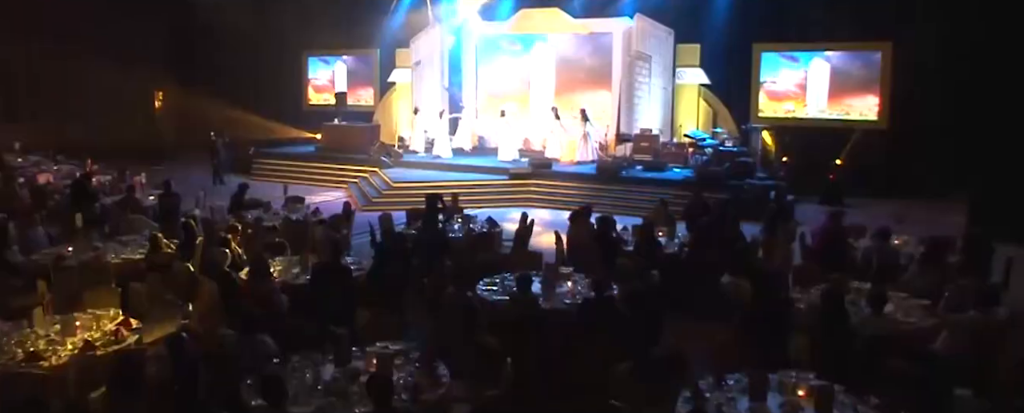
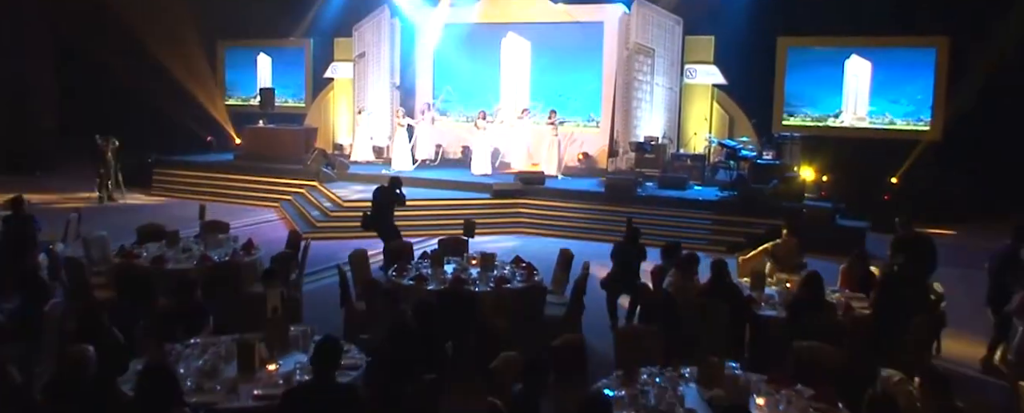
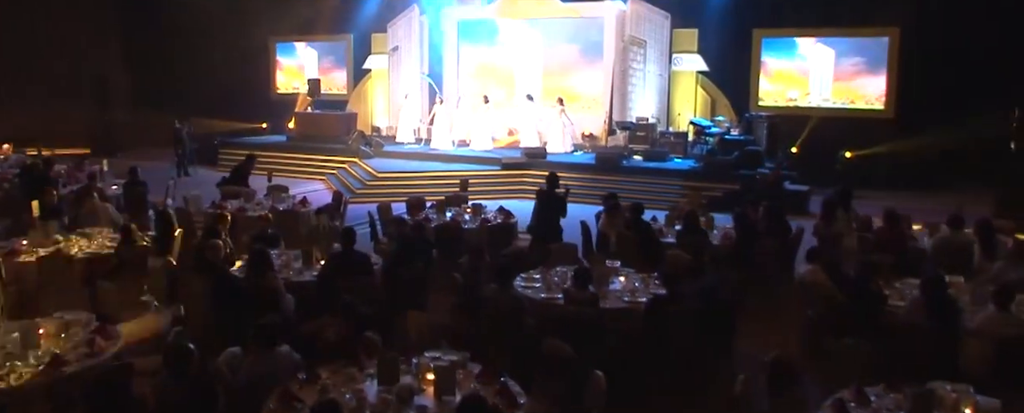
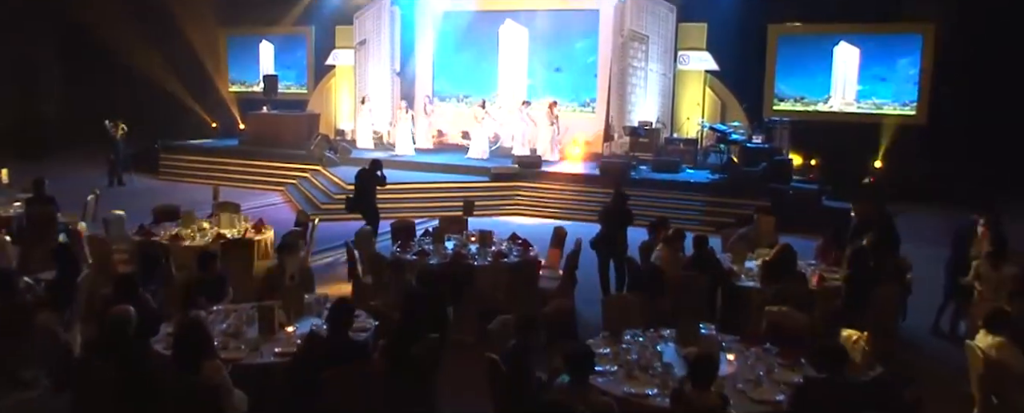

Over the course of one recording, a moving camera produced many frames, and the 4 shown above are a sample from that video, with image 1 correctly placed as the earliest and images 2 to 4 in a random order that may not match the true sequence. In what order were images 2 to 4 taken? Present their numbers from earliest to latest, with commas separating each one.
3, 4, 2
